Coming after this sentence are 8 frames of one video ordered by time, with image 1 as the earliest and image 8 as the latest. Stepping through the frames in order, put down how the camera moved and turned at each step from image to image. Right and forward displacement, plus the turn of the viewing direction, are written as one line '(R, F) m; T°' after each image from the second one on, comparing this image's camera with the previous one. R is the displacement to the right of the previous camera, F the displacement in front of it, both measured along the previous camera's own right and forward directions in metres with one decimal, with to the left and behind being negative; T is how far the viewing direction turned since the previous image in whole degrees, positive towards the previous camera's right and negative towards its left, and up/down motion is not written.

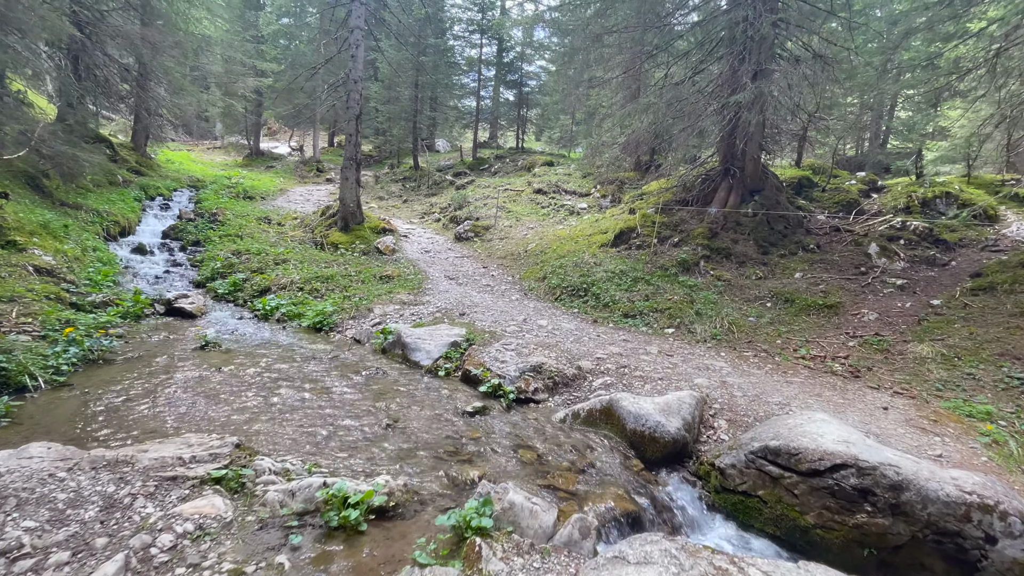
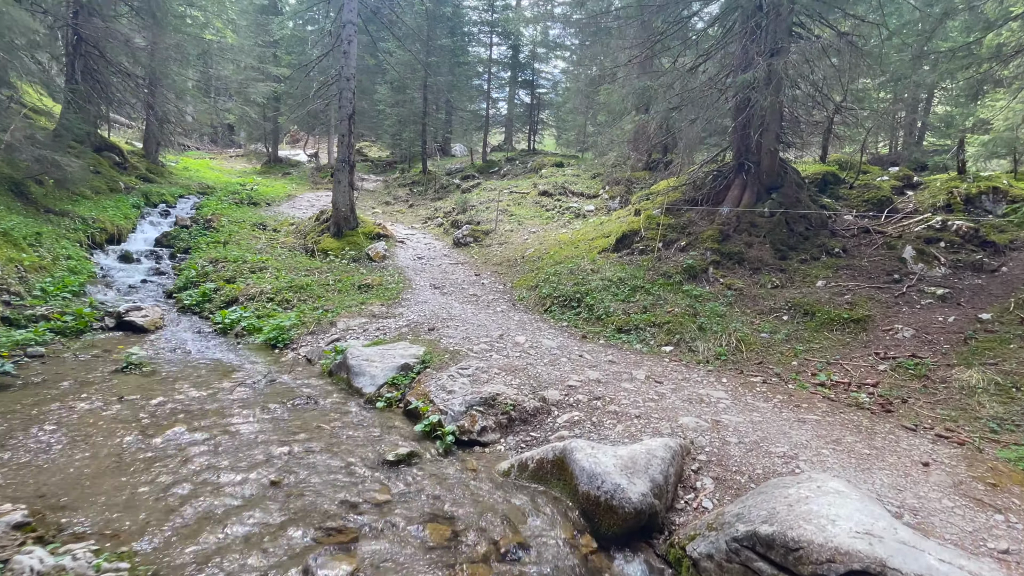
(+0.7, +0.9) m; -3°
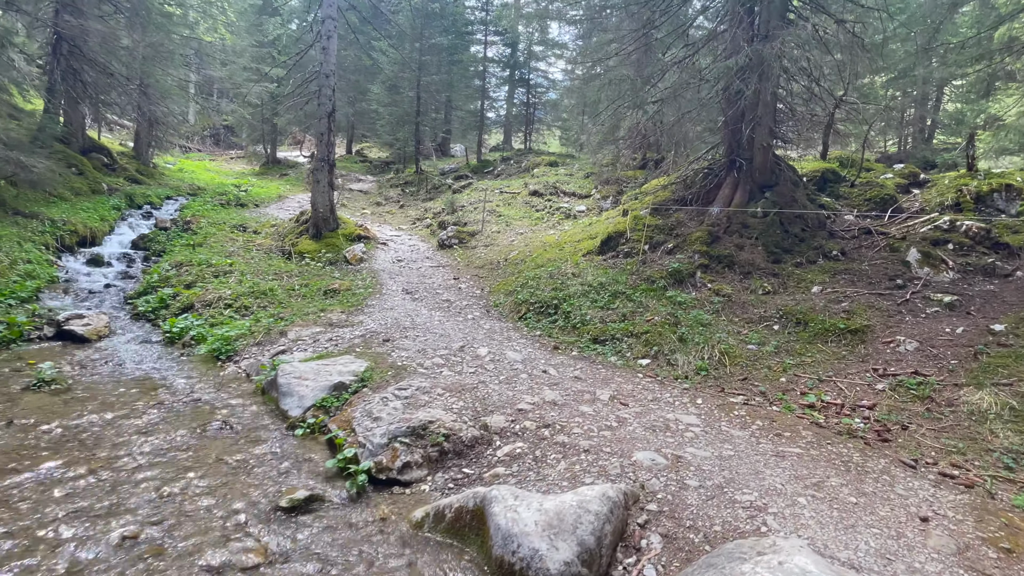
(+0.6, +0.6) m; -1°
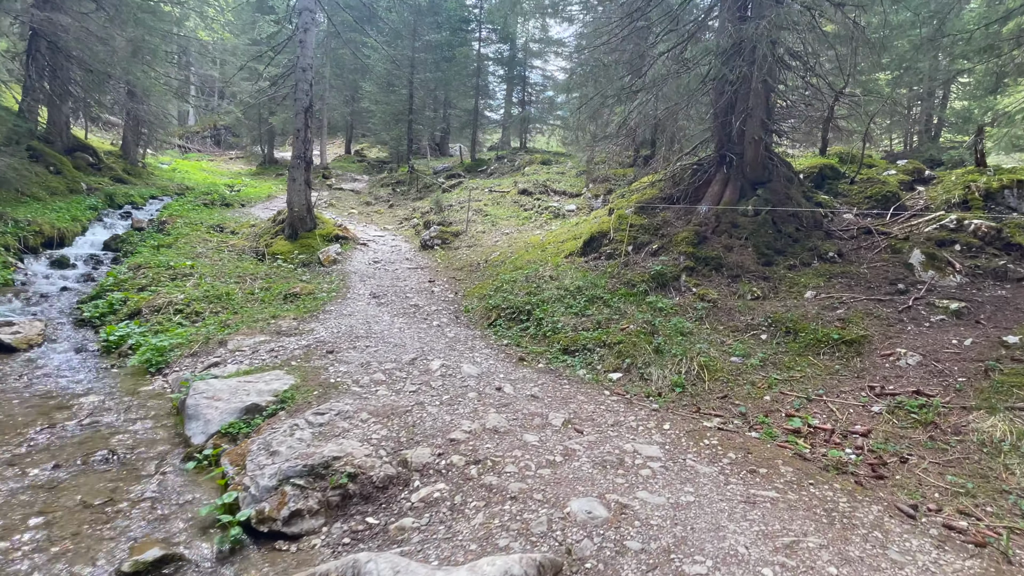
(+0.5, +0.6) m; 0°
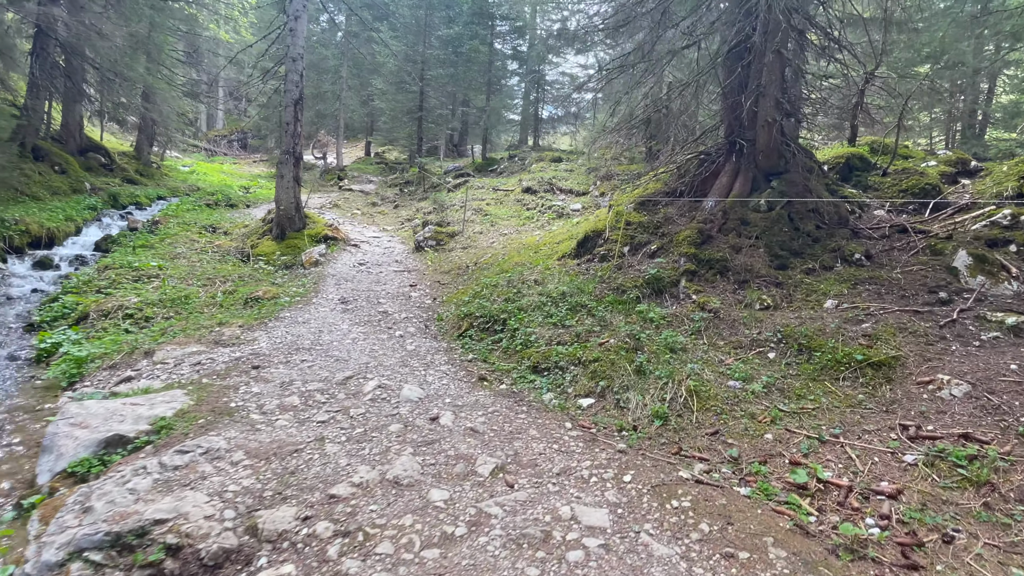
(+0.7, +0.9) m; -3°
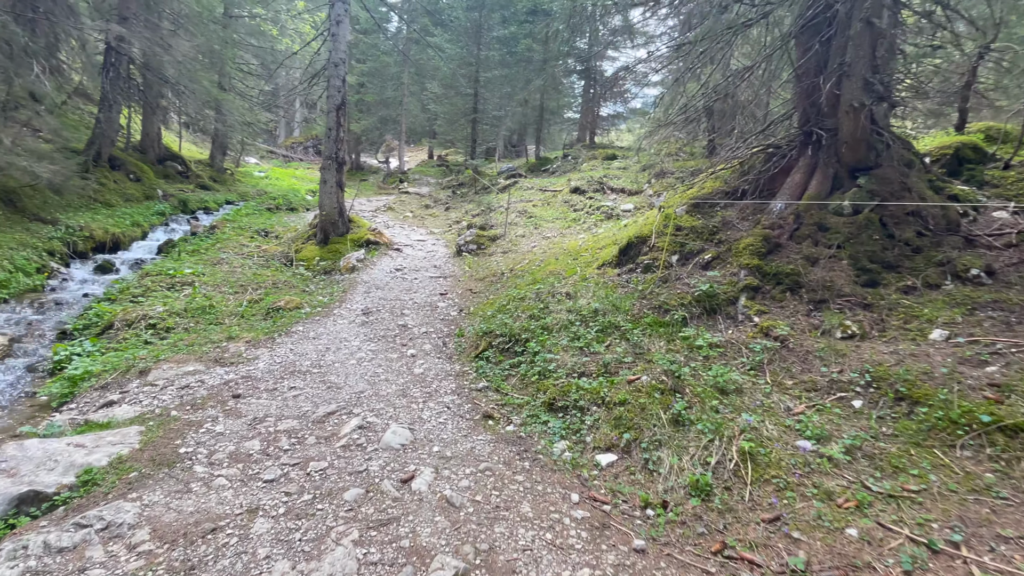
(+0.4, +0.9) m; -7°
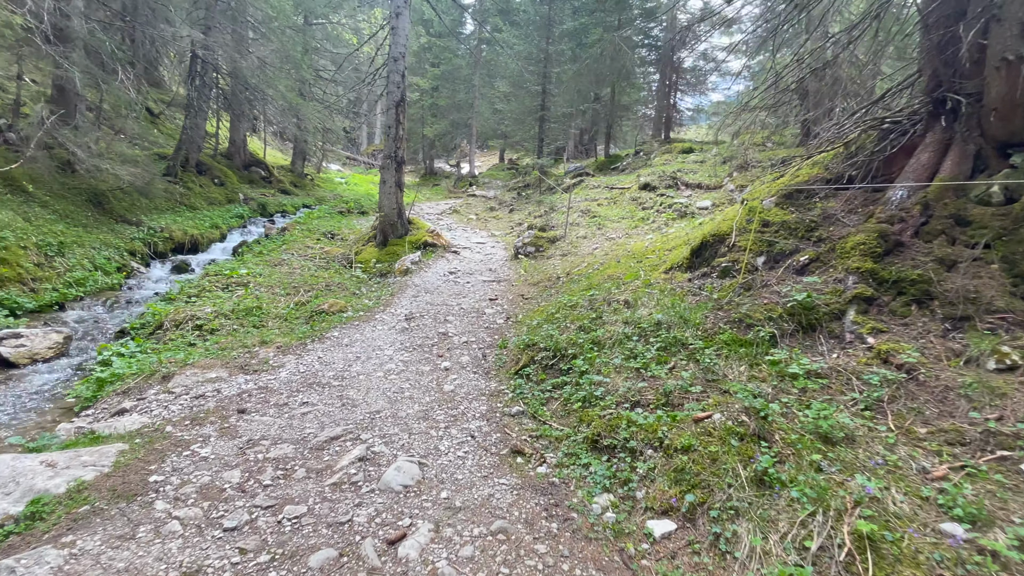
(+0.2, +0.8) m; -8°
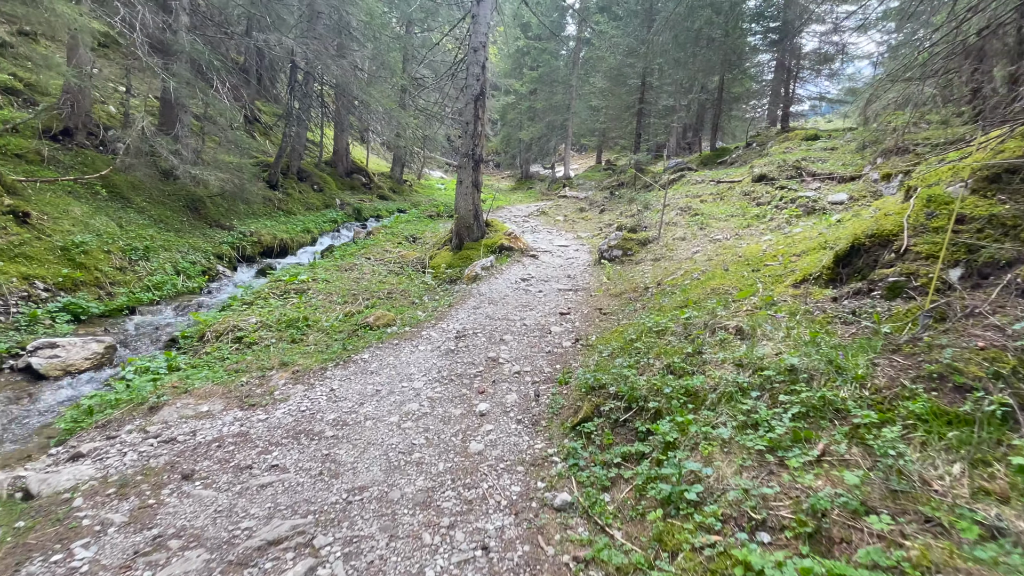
(+0.3, +1.4) m; -11°
